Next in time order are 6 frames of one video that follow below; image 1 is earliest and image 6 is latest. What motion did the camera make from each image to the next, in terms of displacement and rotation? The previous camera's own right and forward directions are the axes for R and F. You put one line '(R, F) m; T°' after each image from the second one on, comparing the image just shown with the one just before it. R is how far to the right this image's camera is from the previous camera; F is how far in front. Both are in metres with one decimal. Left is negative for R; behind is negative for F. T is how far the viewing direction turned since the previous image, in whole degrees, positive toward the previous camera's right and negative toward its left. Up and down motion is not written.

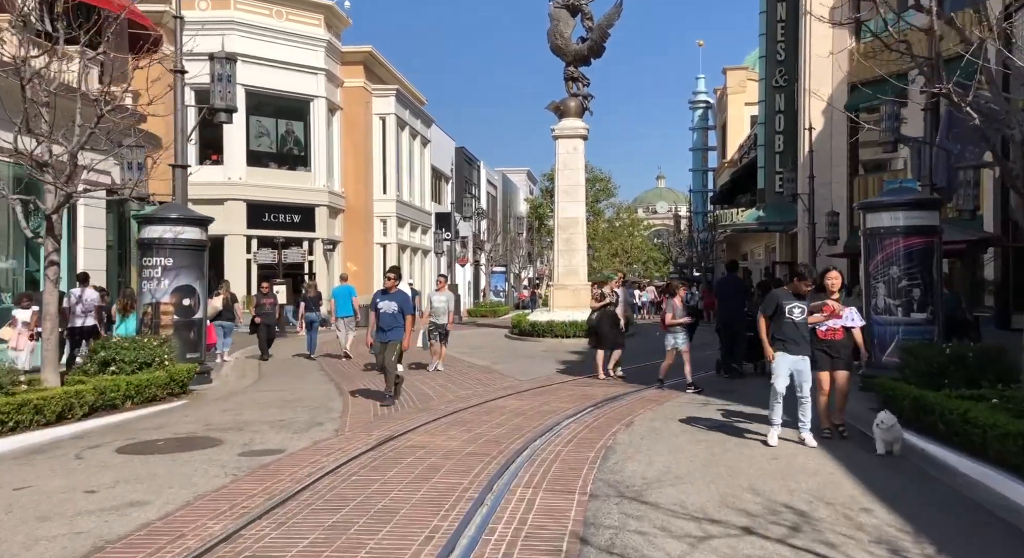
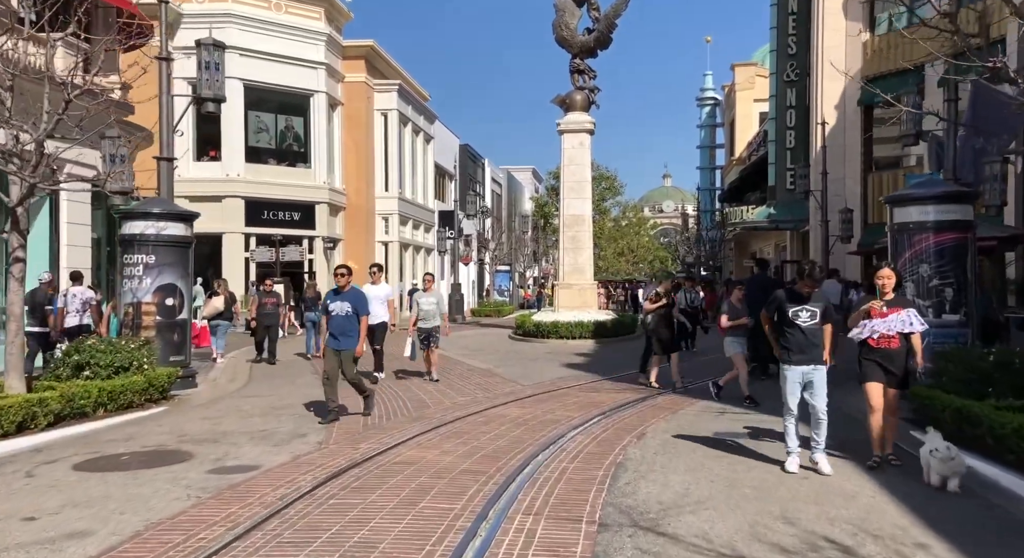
(0.0, +0.9) m; 0°
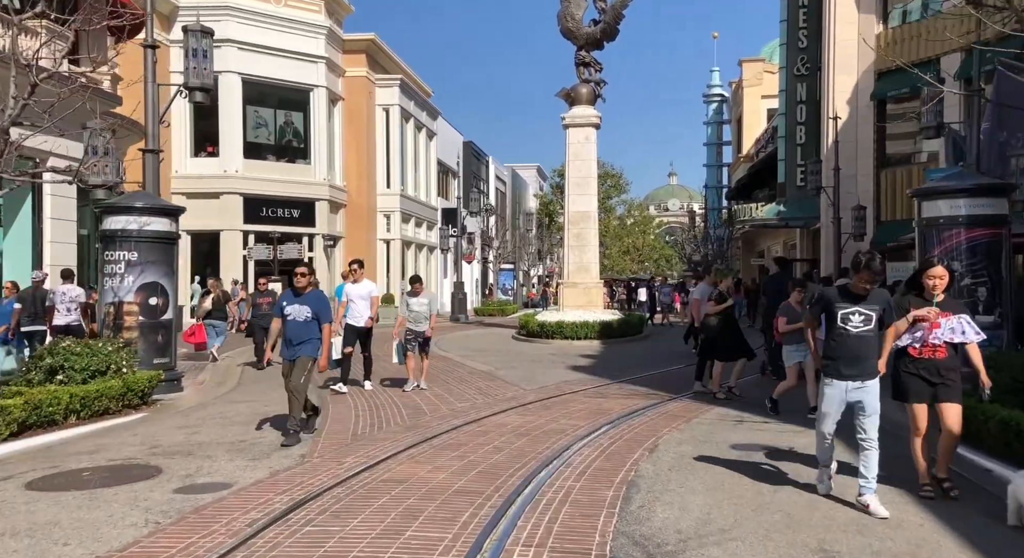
(0.0, +0.8) m; 0°
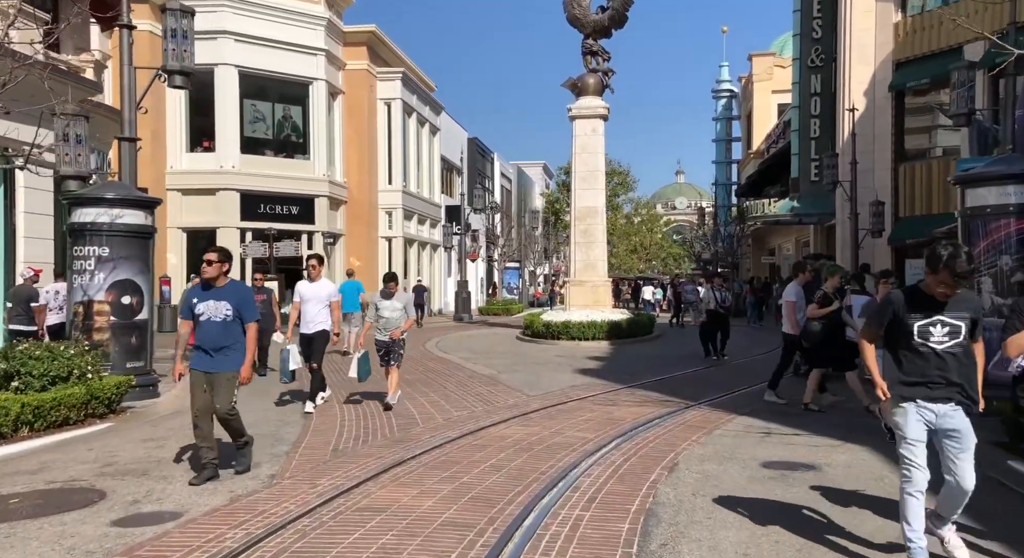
(+0.1, +1.0) m; 0°
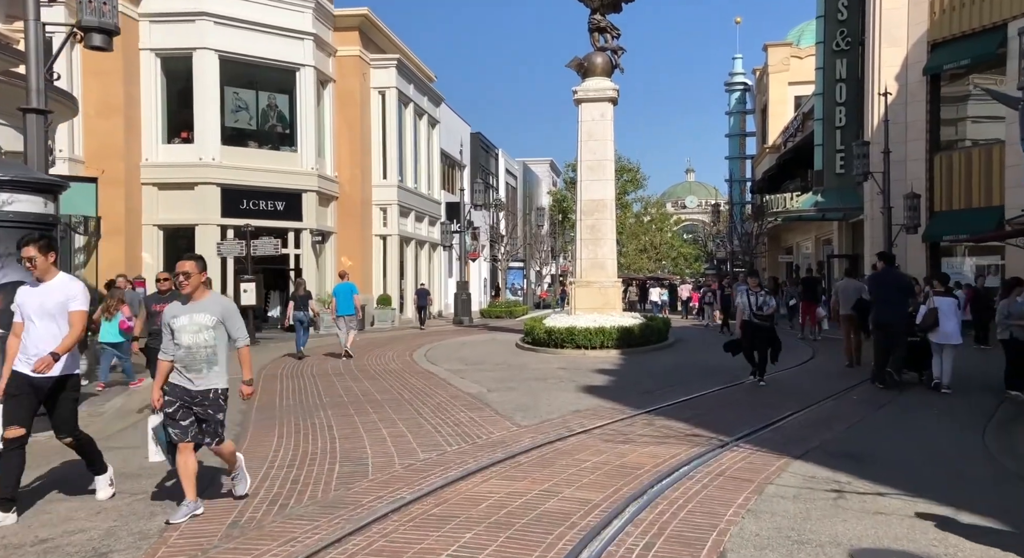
(+0.2, +2.5) m; -1°
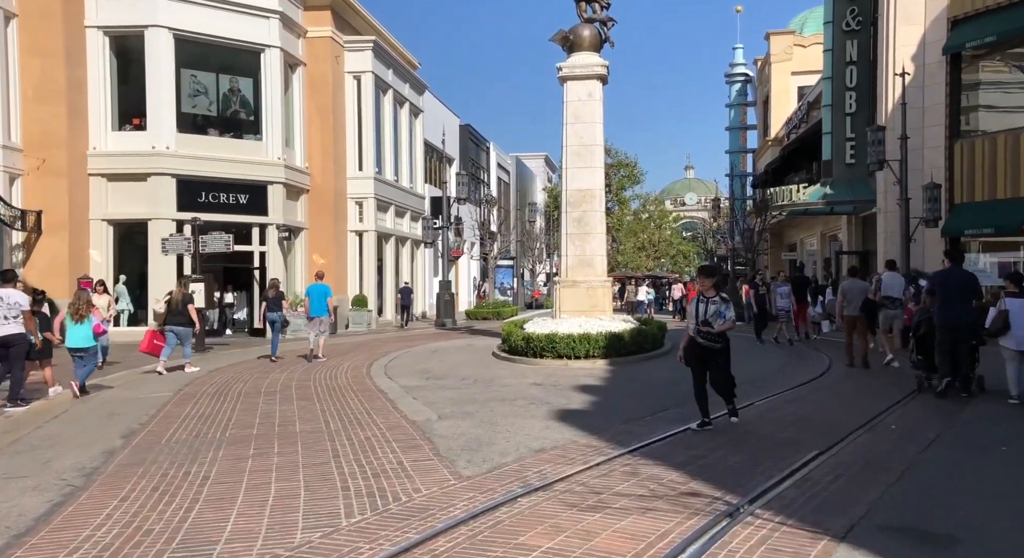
(+0.5, +2.5) m; 0°
